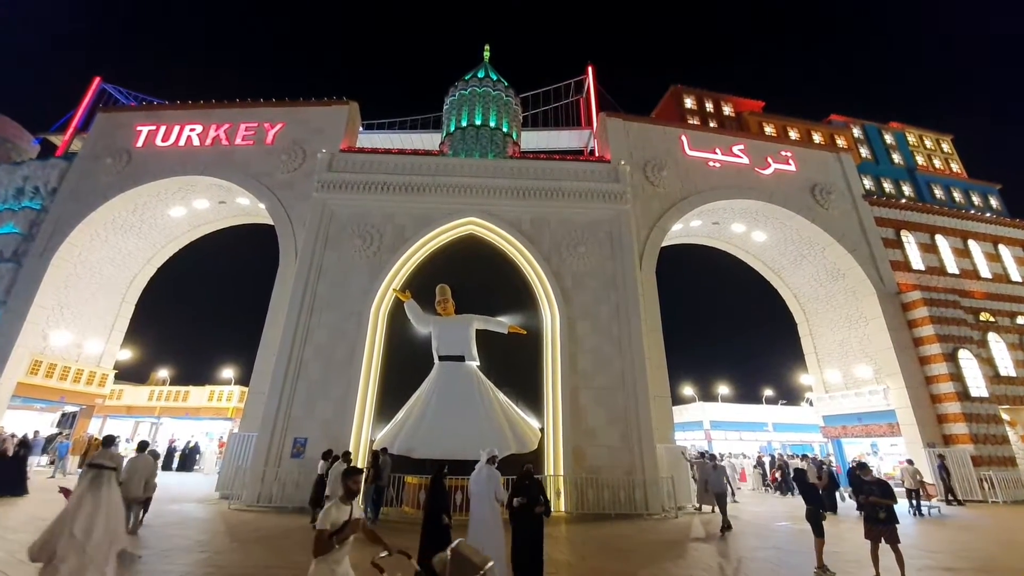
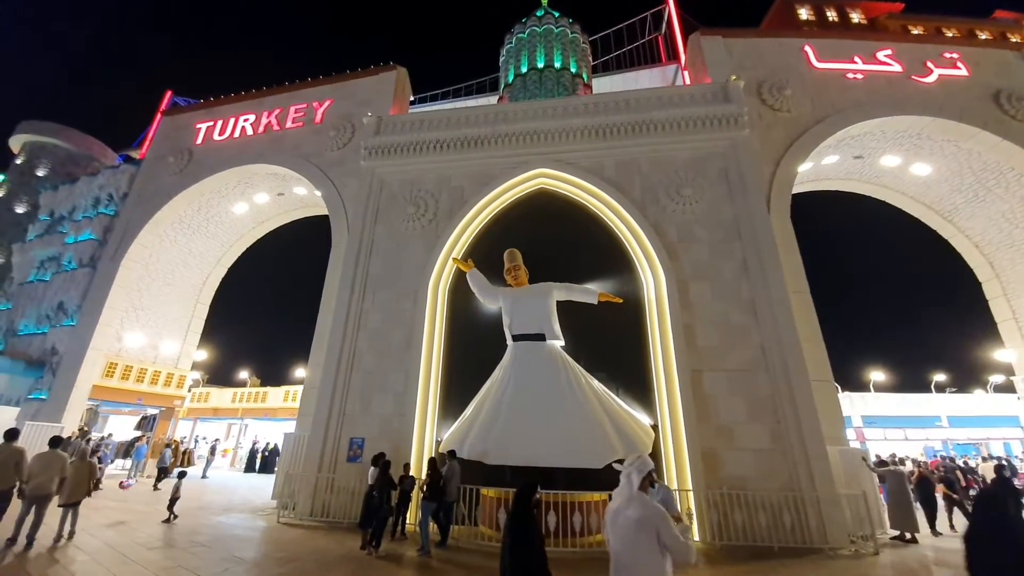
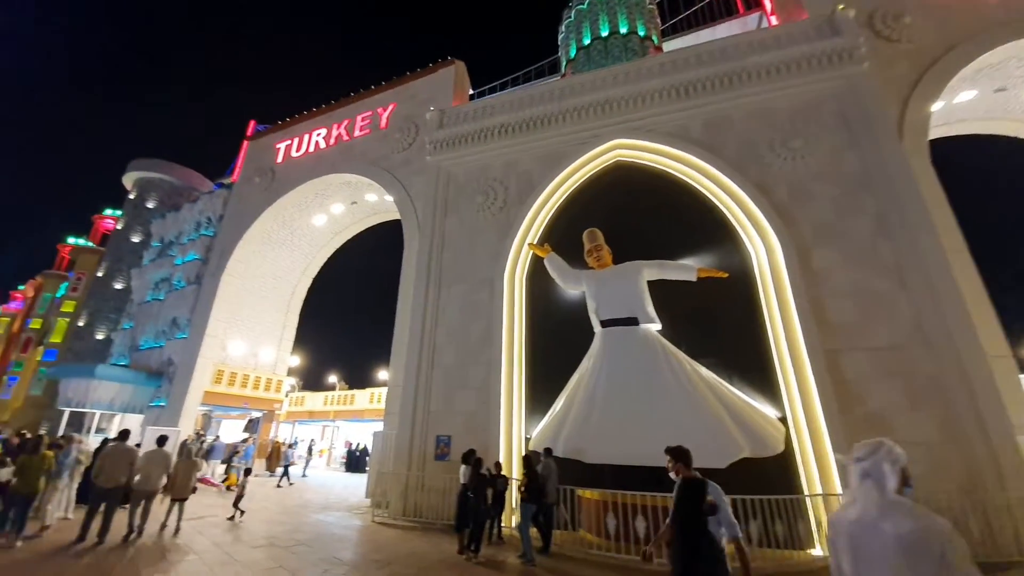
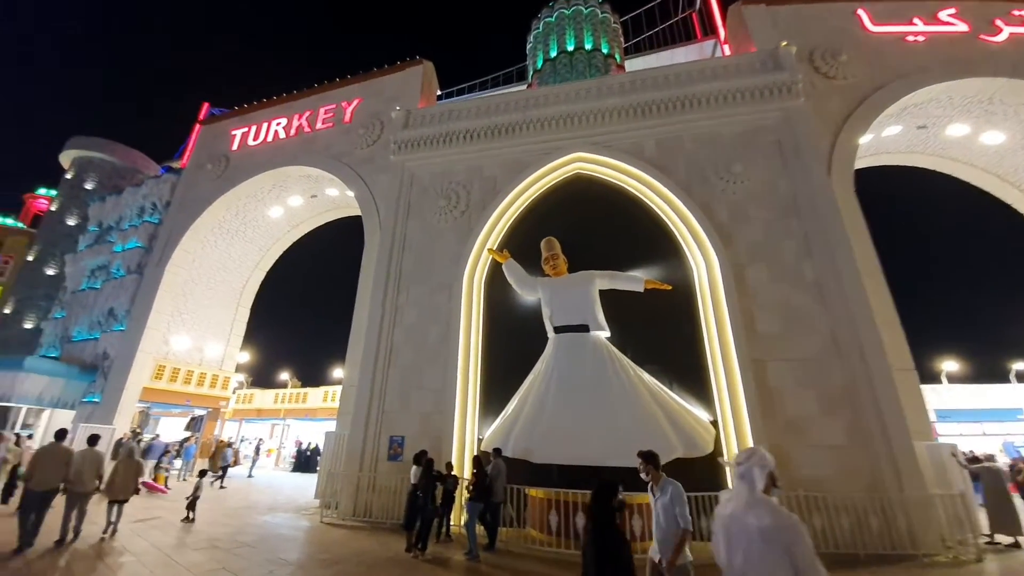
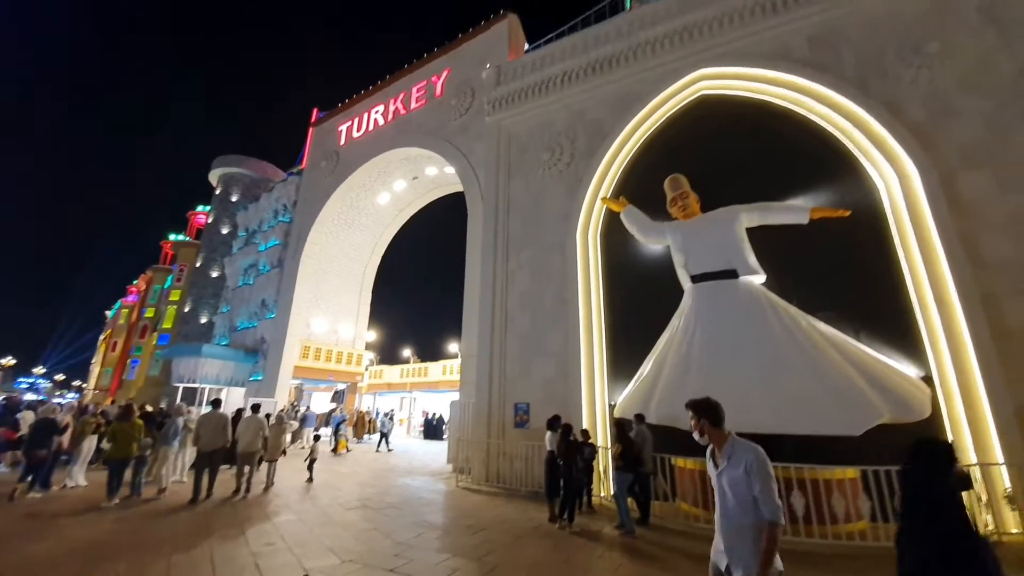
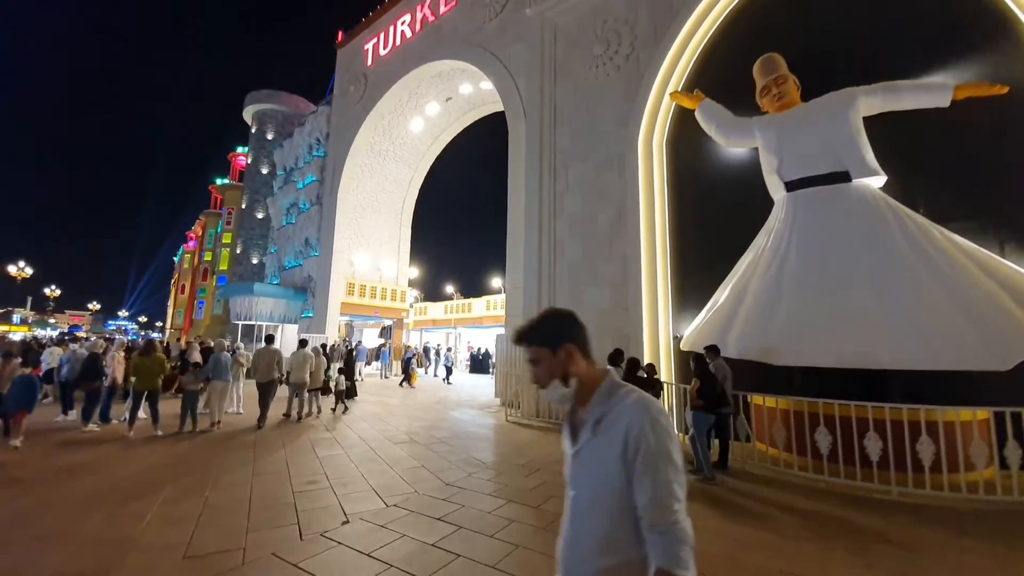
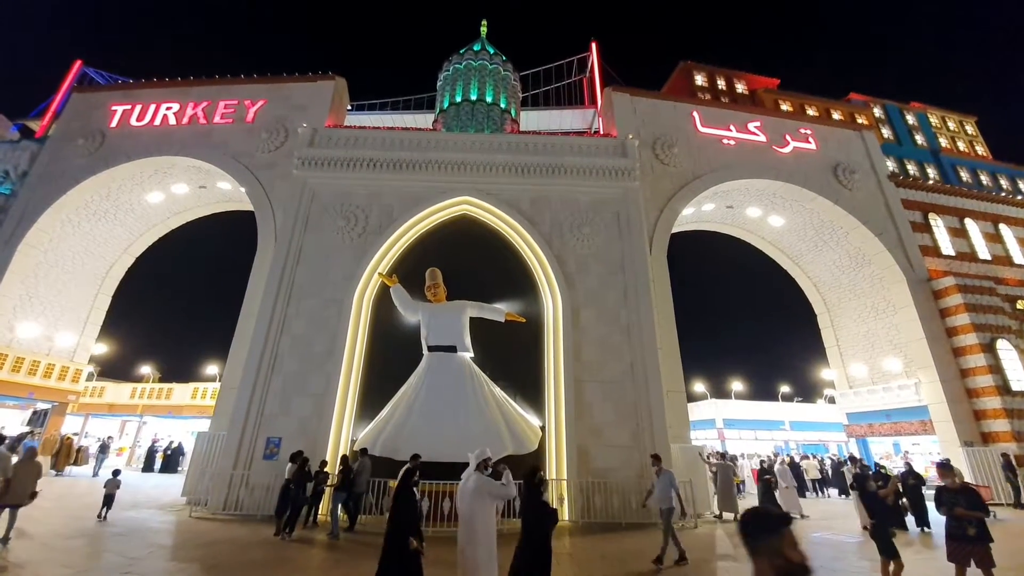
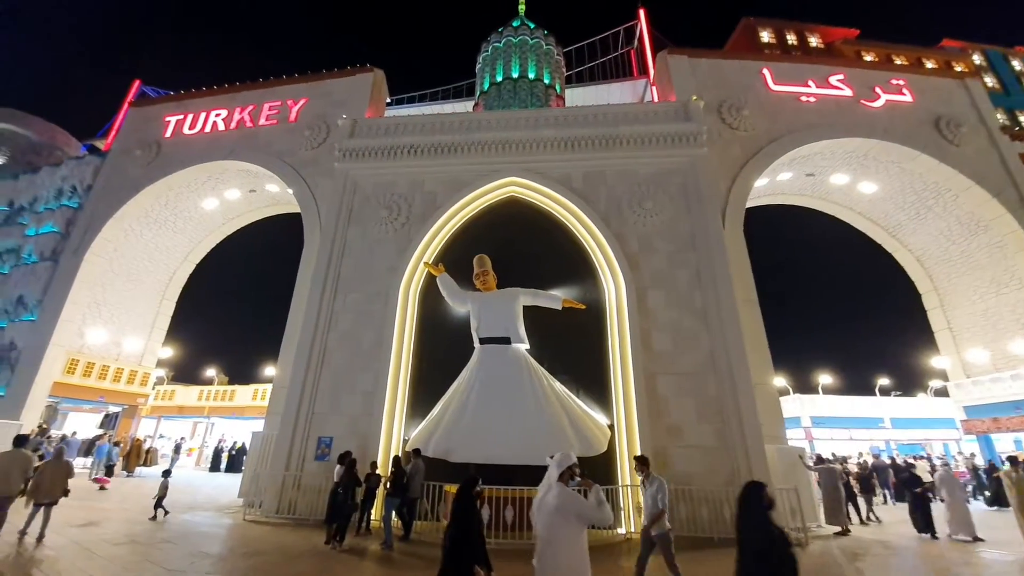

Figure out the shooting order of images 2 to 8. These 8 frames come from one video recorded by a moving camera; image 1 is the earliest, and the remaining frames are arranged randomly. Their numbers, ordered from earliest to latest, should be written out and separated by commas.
7, 8, 2, 4, 3, 5, 6
